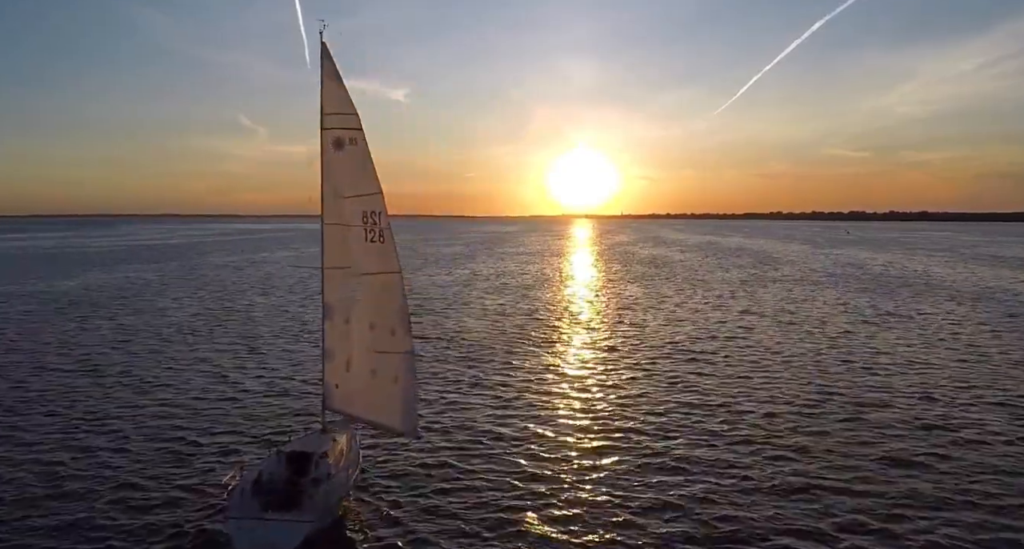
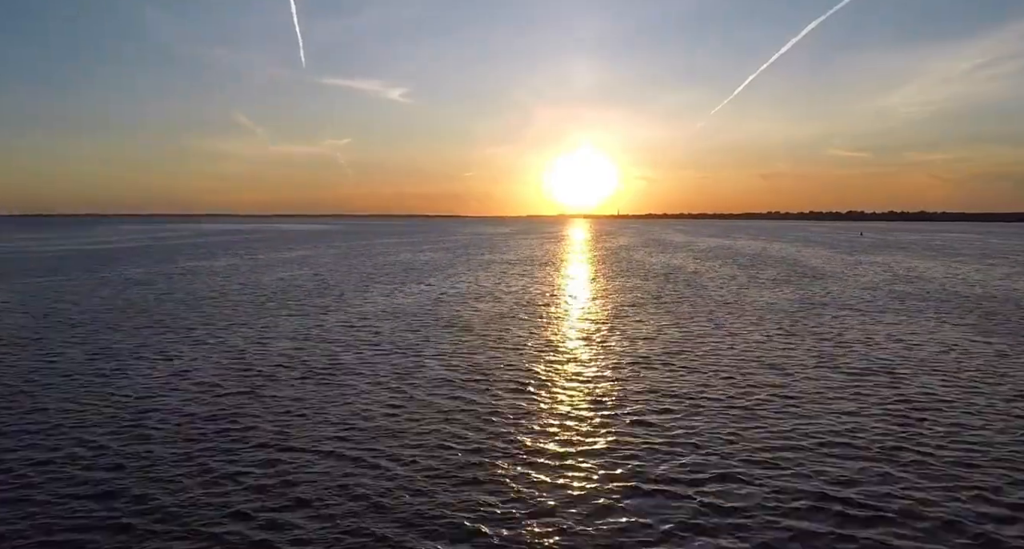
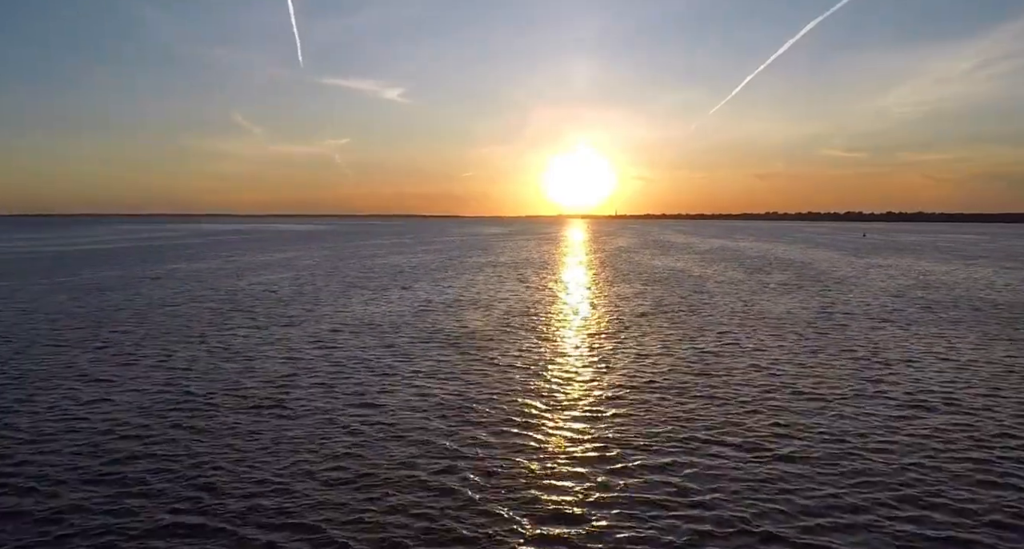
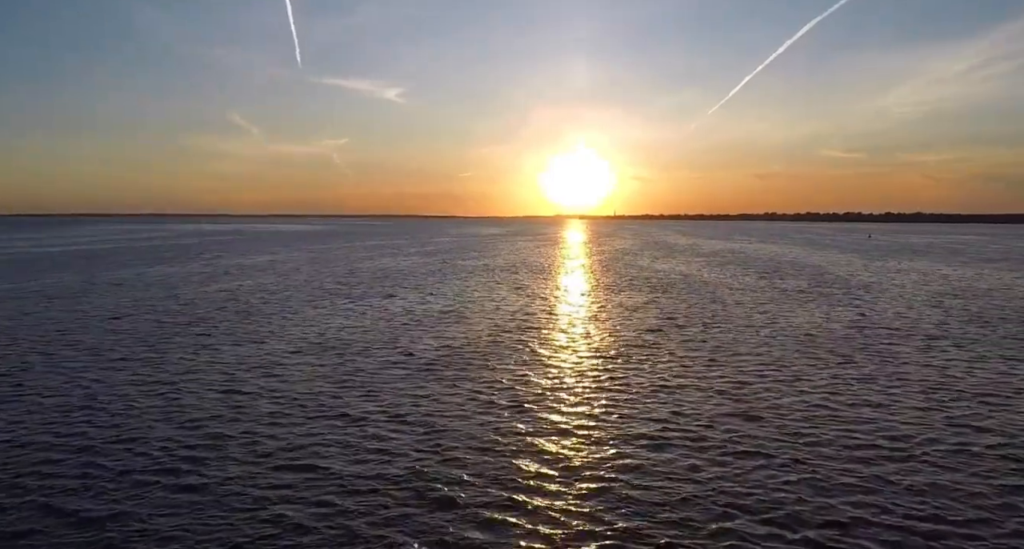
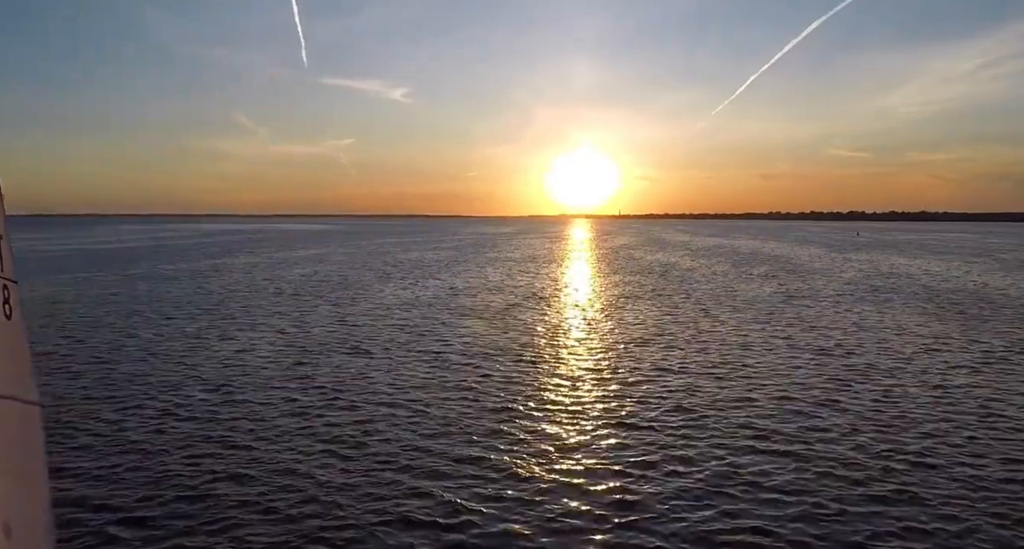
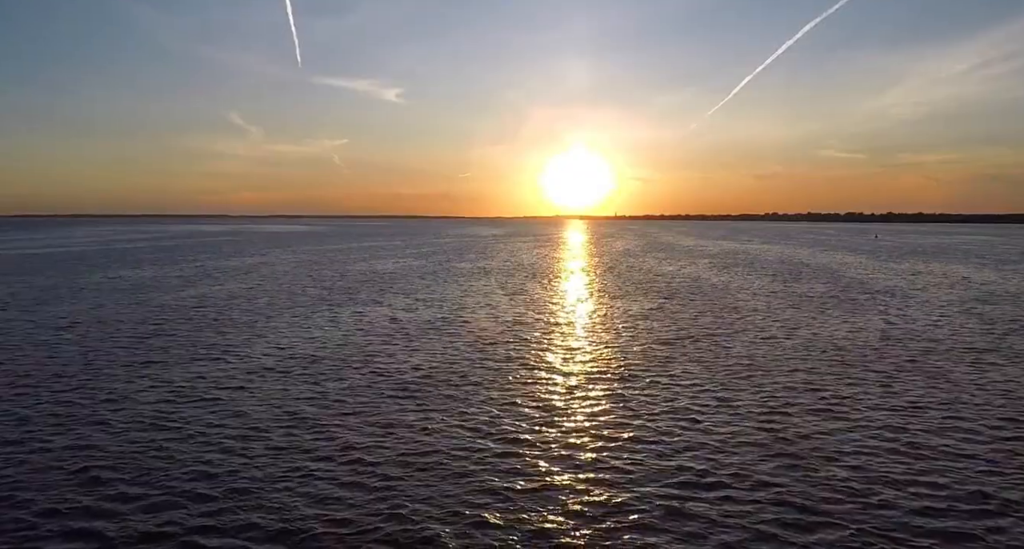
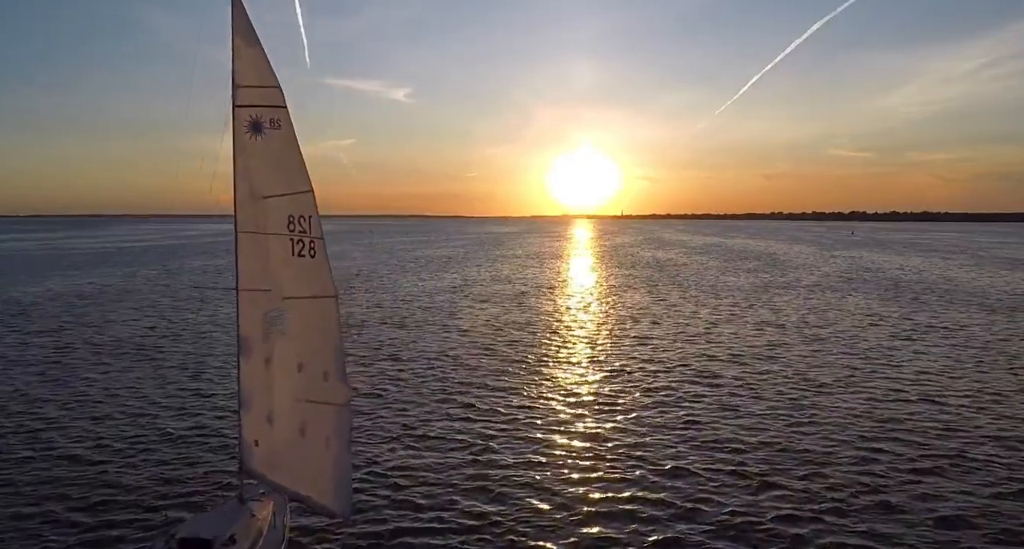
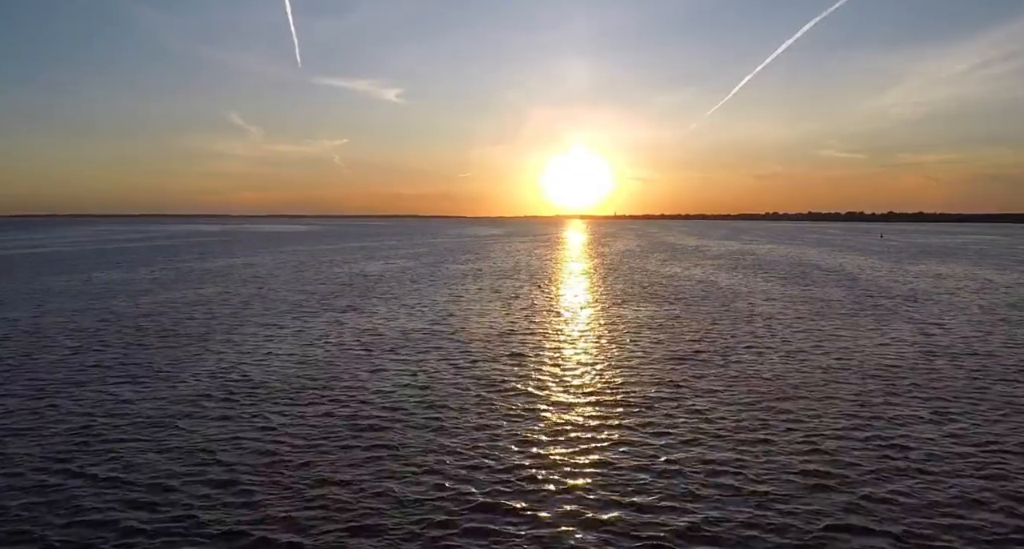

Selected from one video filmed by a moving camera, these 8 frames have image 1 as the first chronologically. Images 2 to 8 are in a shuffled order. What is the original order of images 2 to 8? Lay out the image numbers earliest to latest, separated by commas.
7, 5, 2, 3, 4, 6, 8
